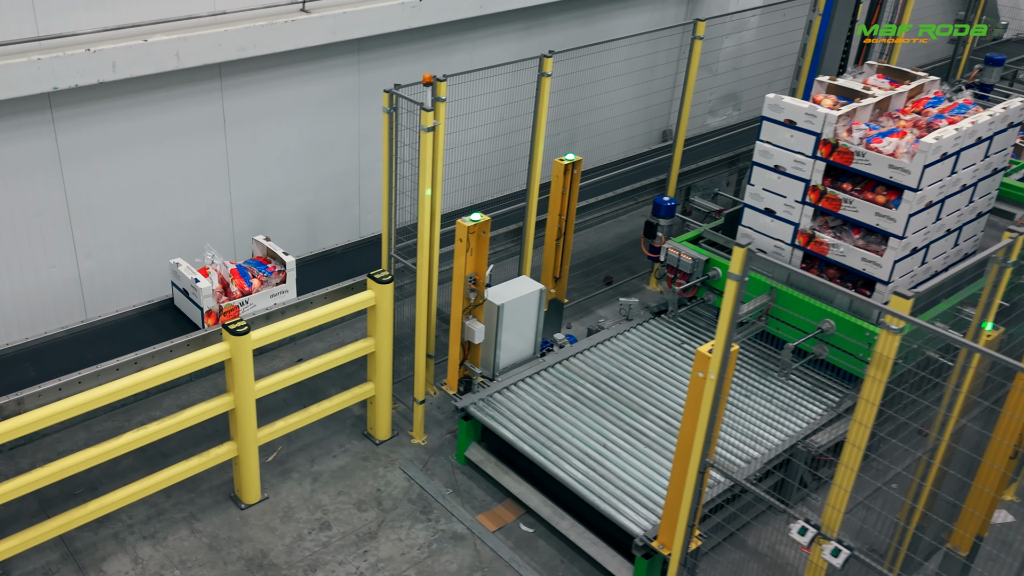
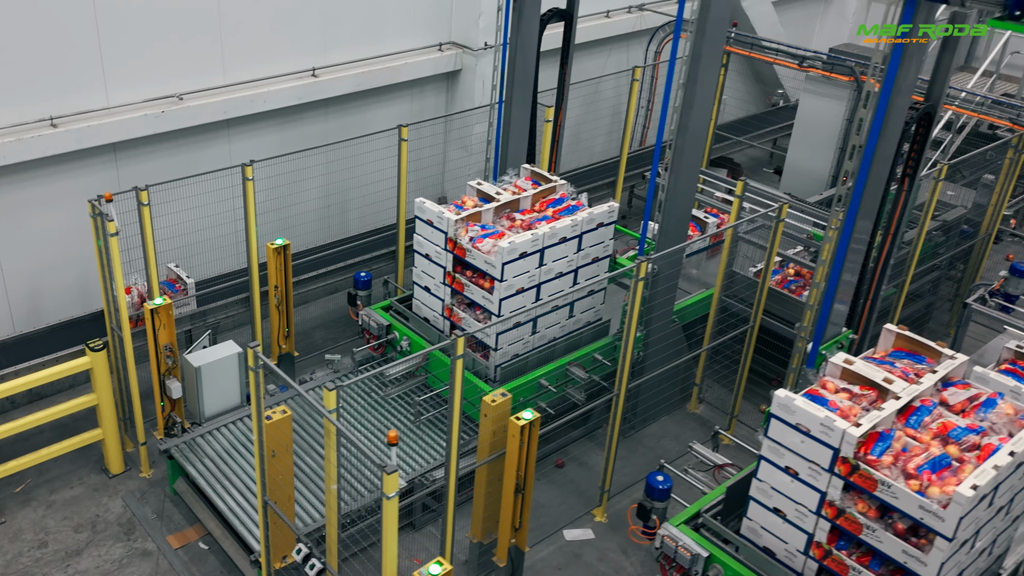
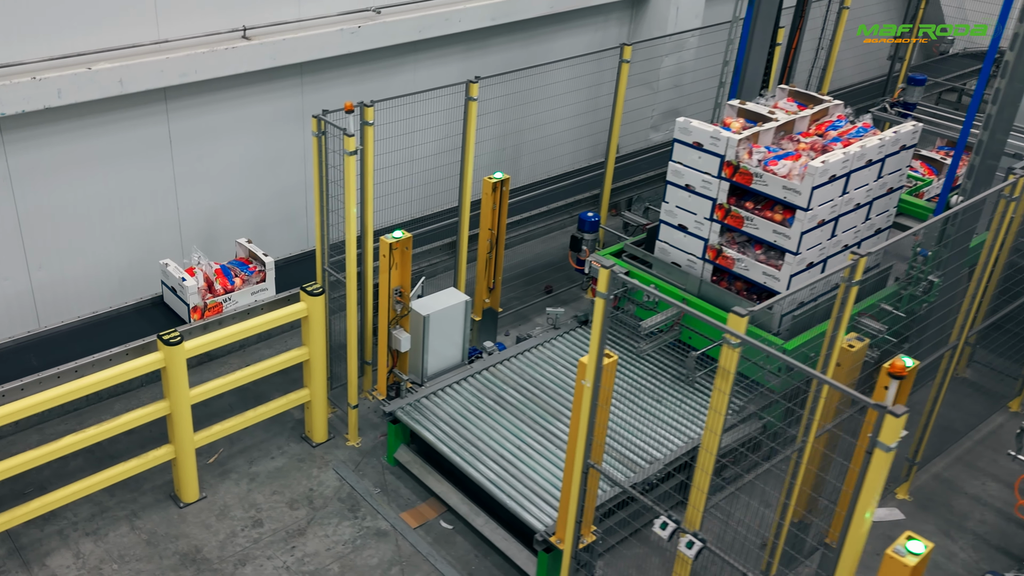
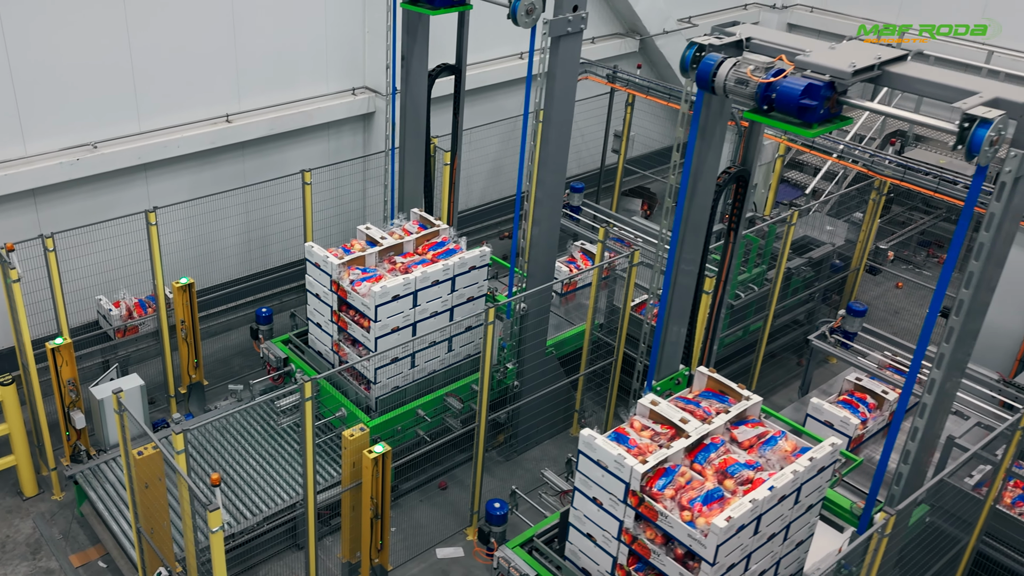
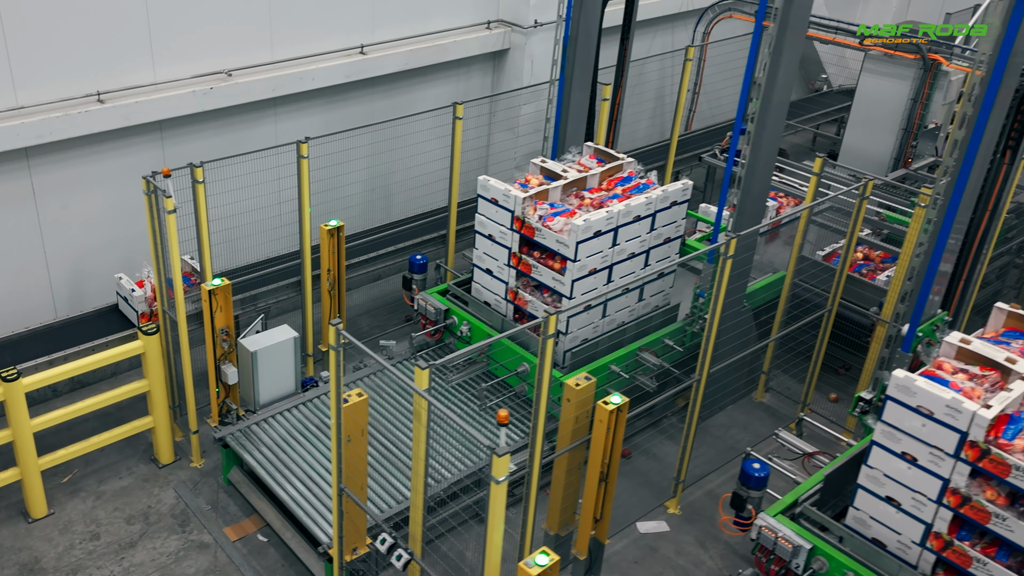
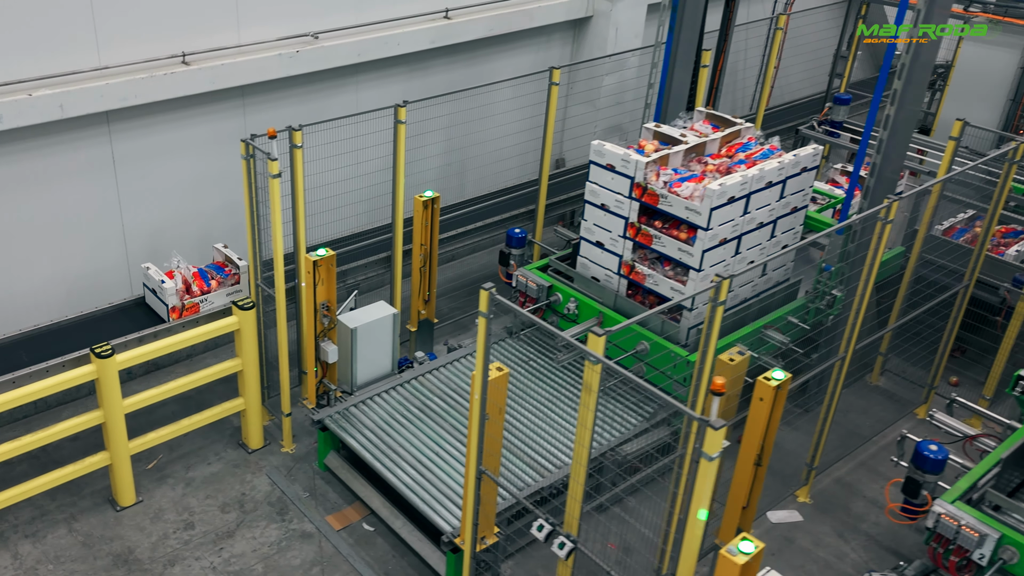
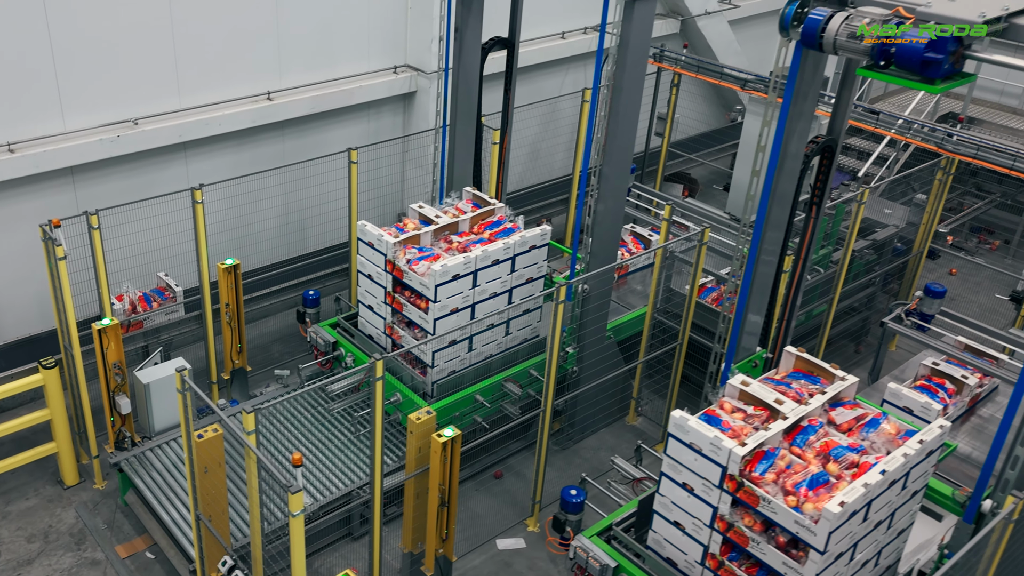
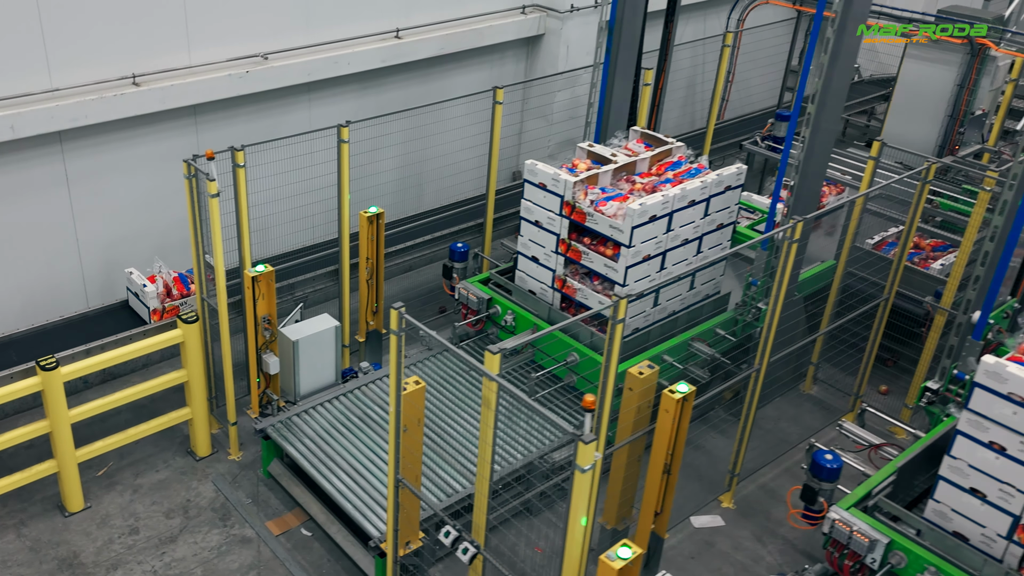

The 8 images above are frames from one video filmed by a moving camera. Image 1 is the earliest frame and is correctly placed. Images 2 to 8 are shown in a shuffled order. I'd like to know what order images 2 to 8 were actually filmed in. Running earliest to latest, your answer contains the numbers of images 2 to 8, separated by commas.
3, 6, 8, 5, 2, 7, 4
